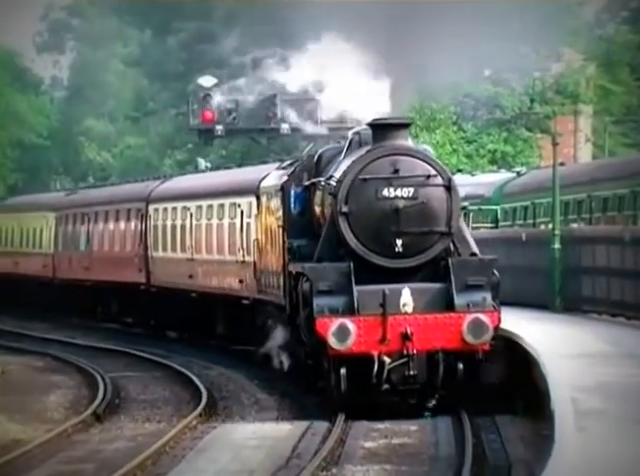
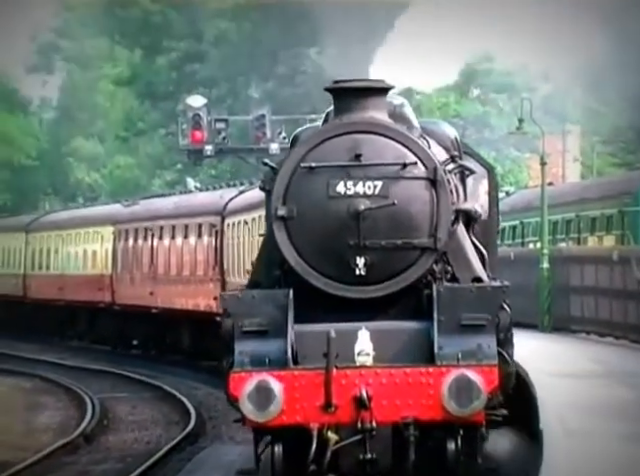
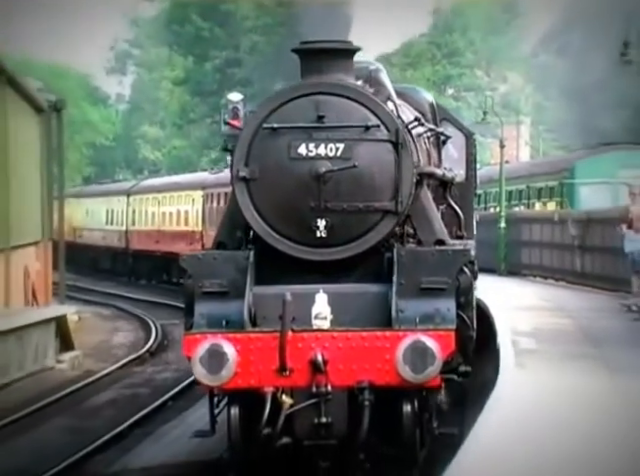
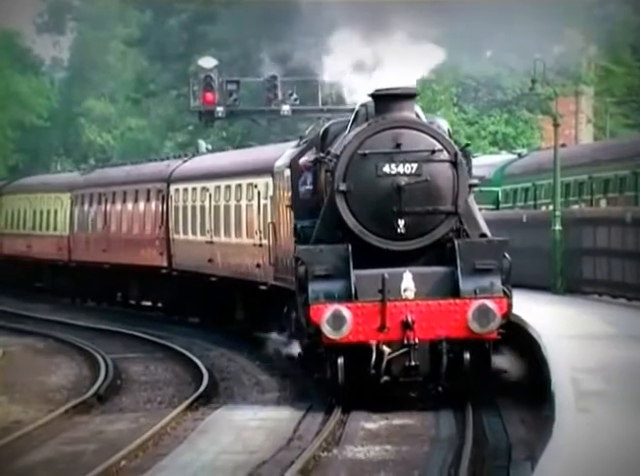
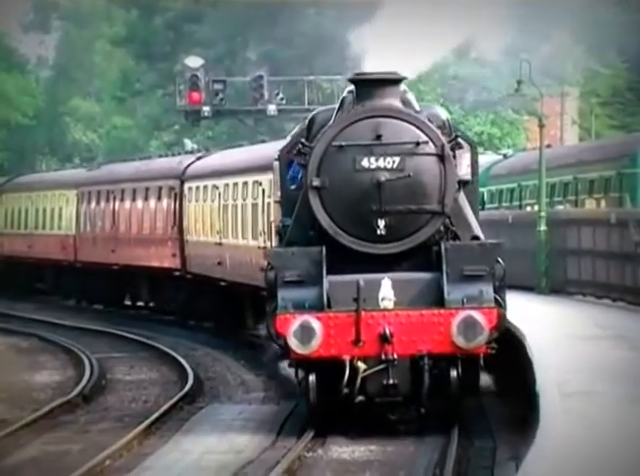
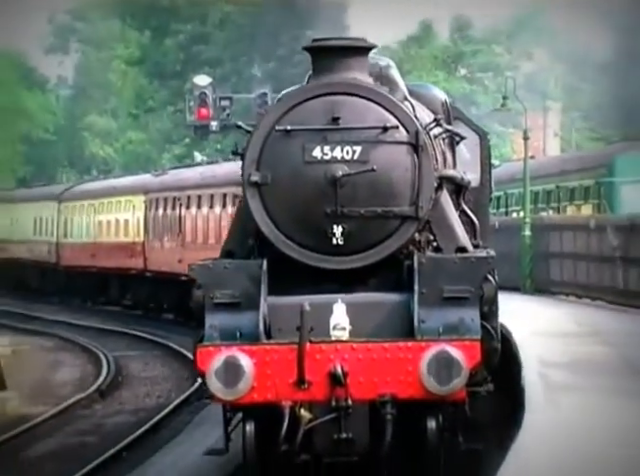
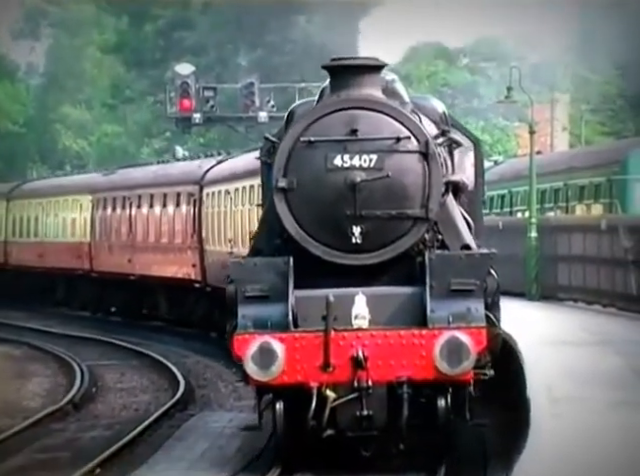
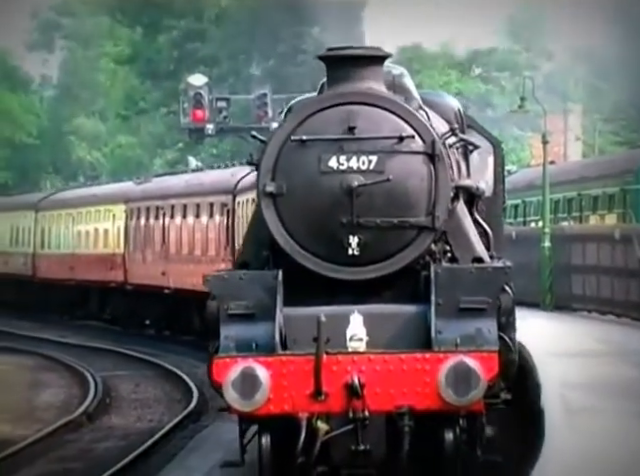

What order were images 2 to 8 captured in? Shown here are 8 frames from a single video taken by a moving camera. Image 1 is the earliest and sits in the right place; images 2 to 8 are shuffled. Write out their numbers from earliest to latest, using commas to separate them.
4, 5, 7, 2, 8, 6, 3
